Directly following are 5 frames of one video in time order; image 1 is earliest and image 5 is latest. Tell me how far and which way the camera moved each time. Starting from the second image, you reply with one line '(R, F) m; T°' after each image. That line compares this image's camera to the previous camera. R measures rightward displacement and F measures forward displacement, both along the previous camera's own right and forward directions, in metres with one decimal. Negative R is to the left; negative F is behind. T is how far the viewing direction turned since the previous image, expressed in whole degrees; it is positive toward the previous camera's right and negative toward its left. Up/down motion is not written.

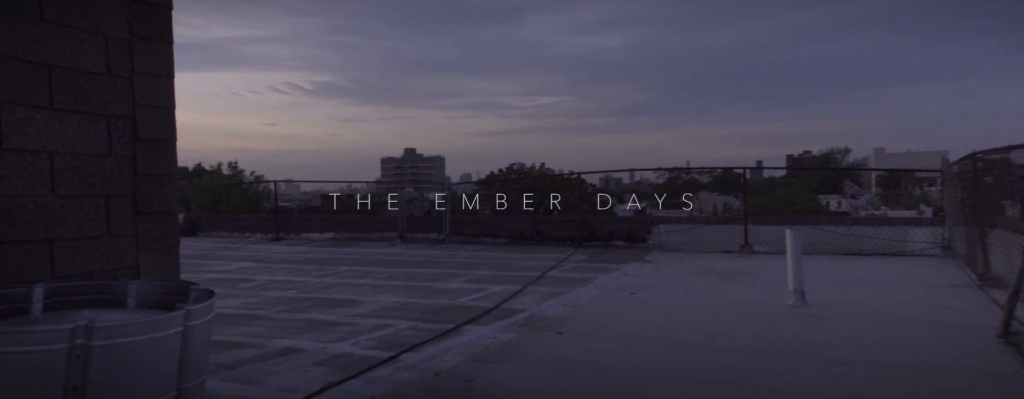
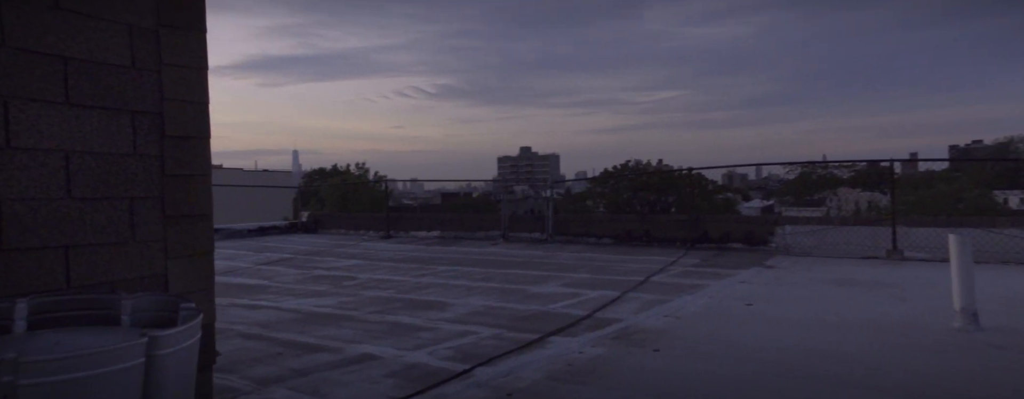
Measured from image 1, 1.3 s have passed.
(+0.3, +0.7) m; -11°
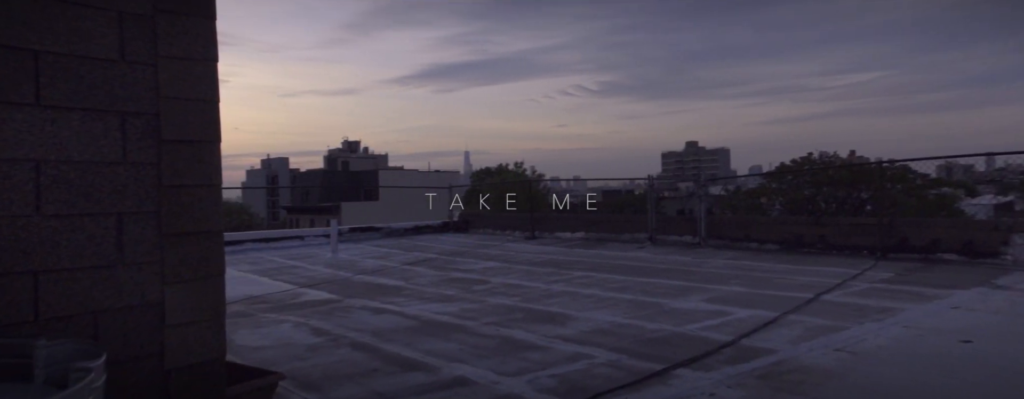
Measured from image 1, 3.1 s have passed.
(+0.4, +1.1) m; -15°
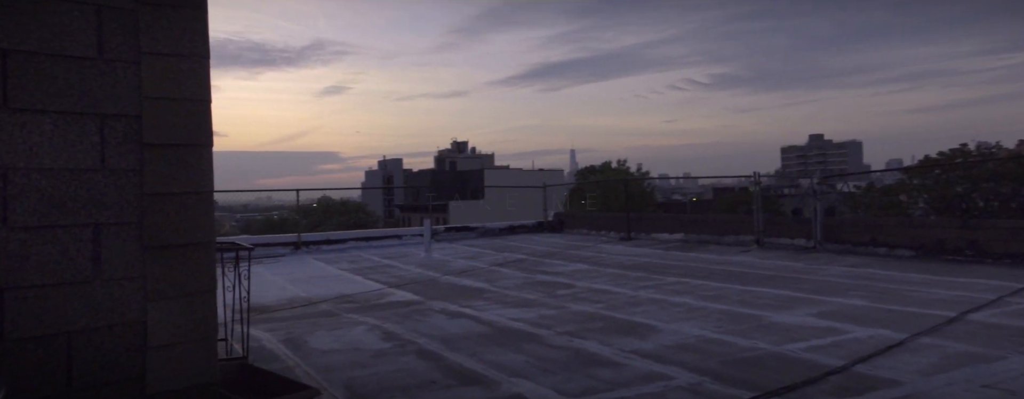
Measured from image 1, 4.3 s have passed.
(+0.4, +0.6) m; -10°
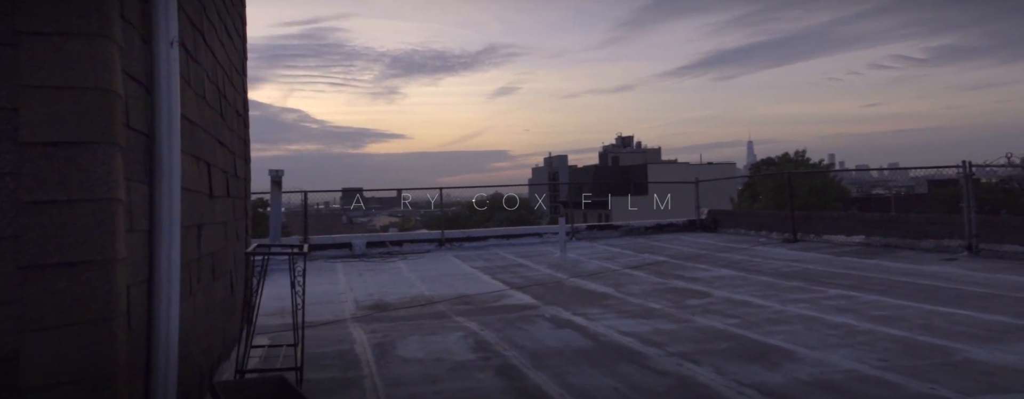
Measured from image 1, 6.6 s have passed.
(+0.7, +1.0) m; -15°
